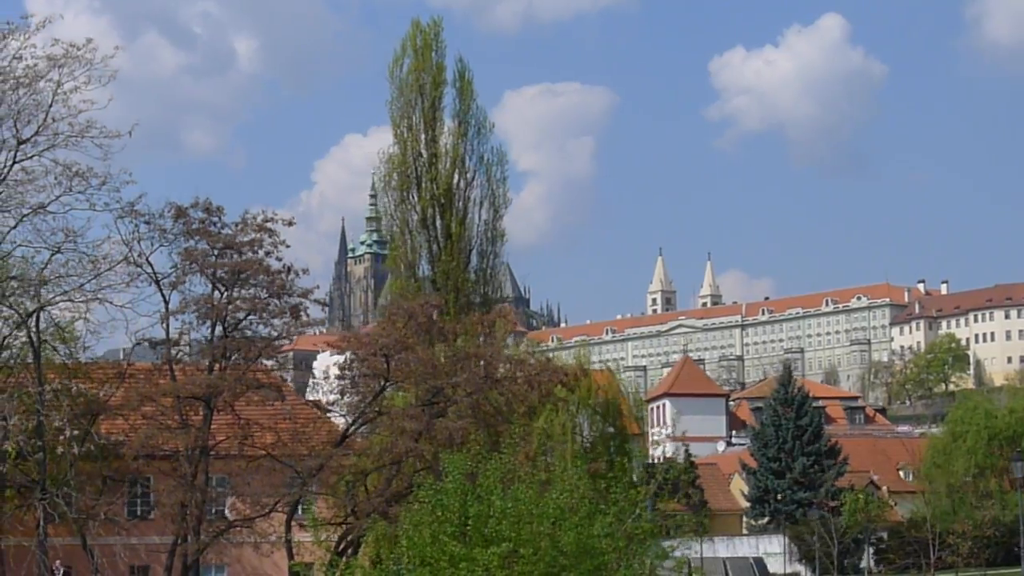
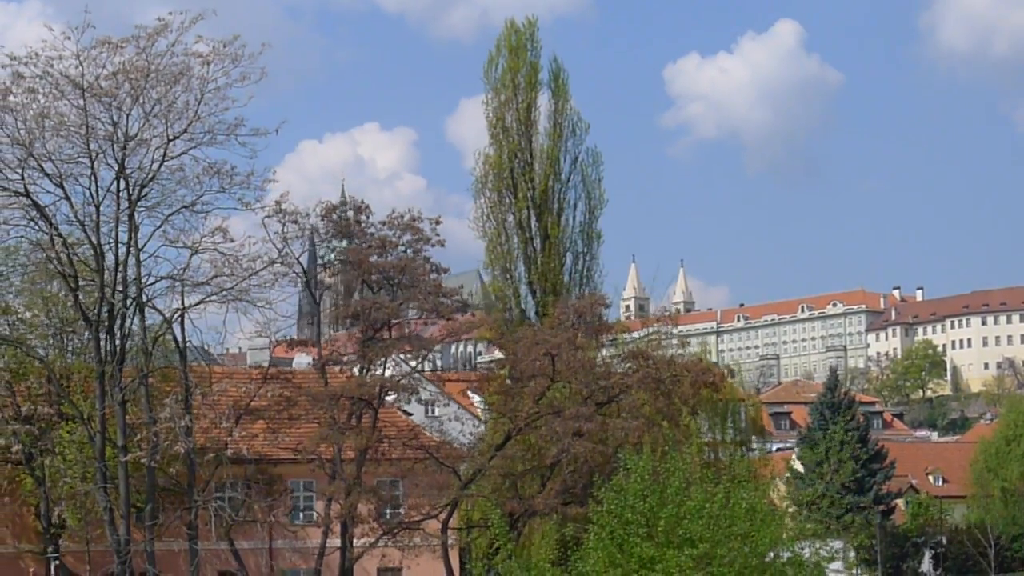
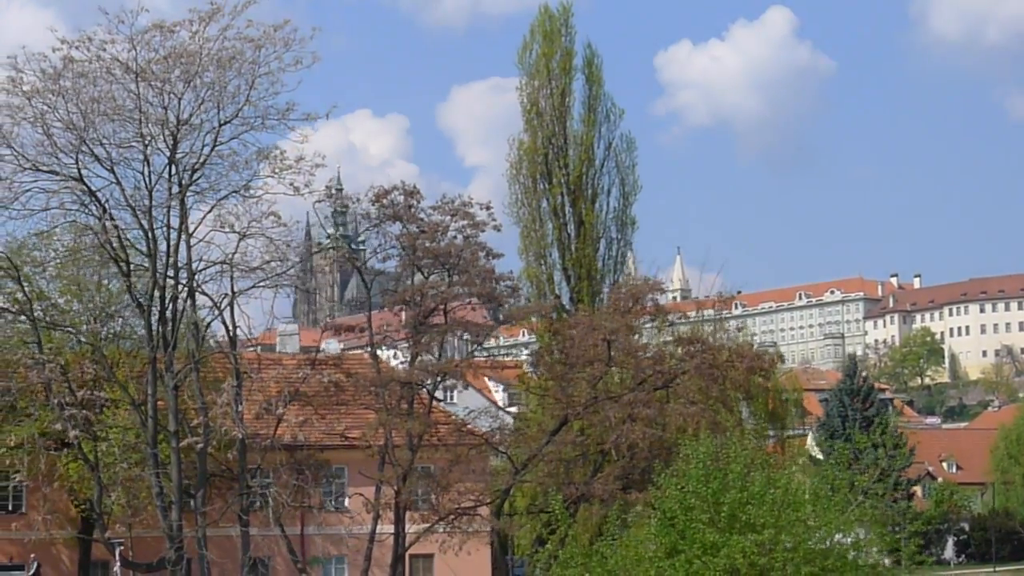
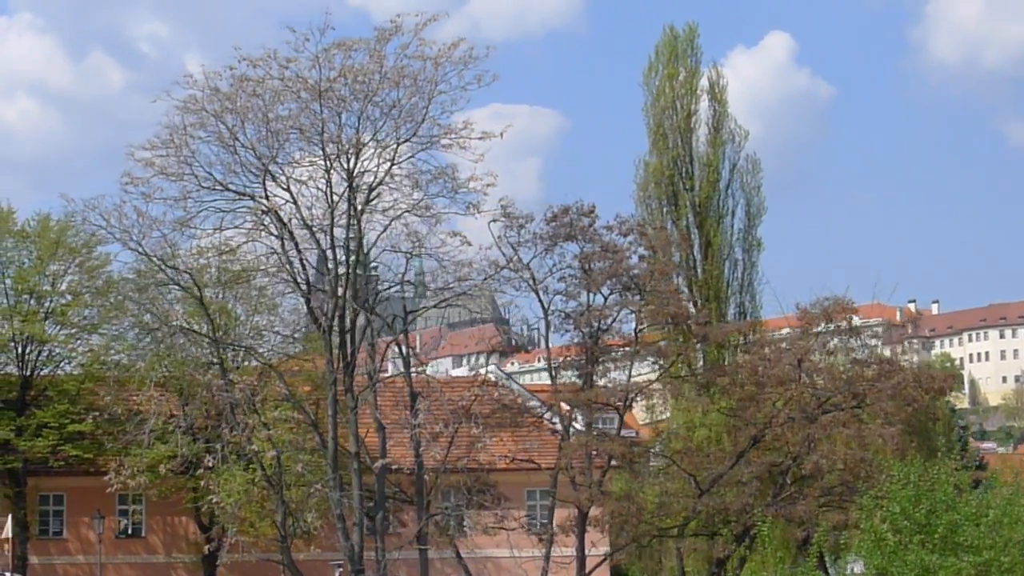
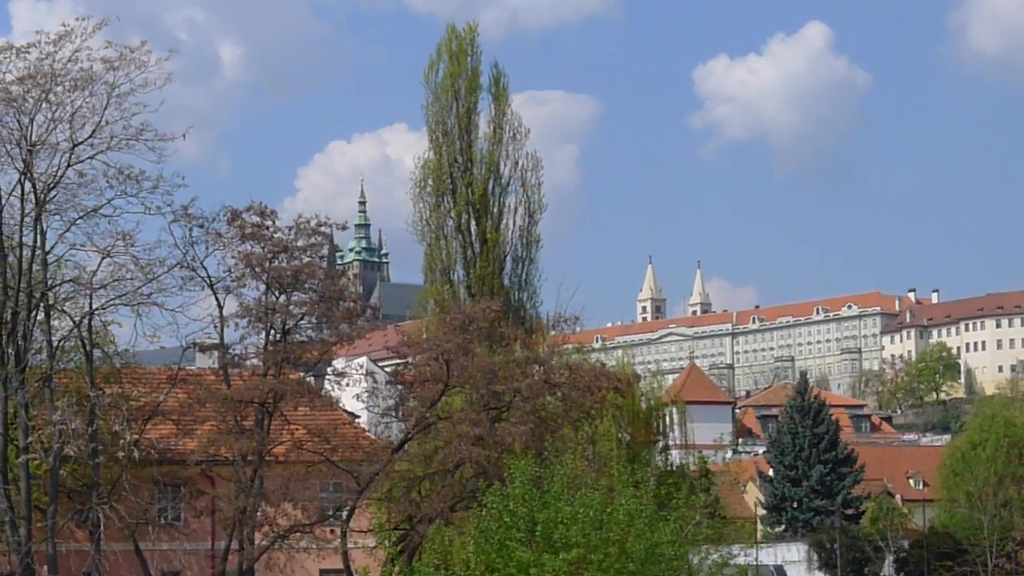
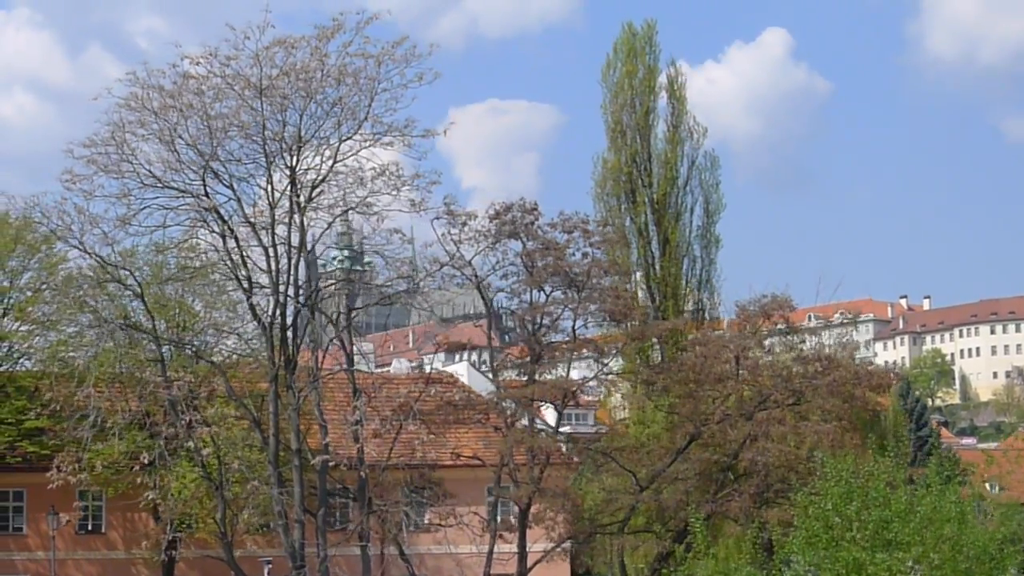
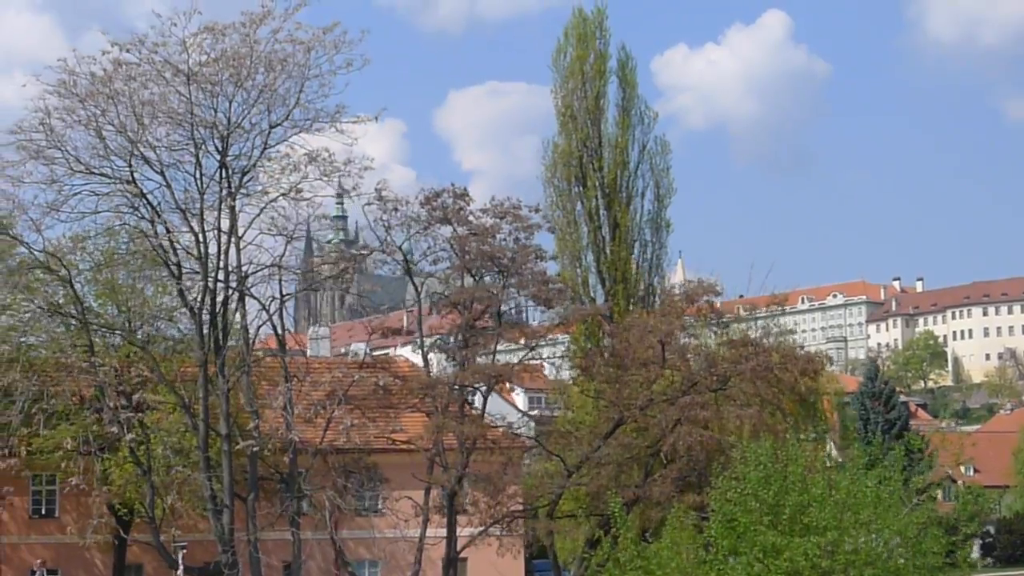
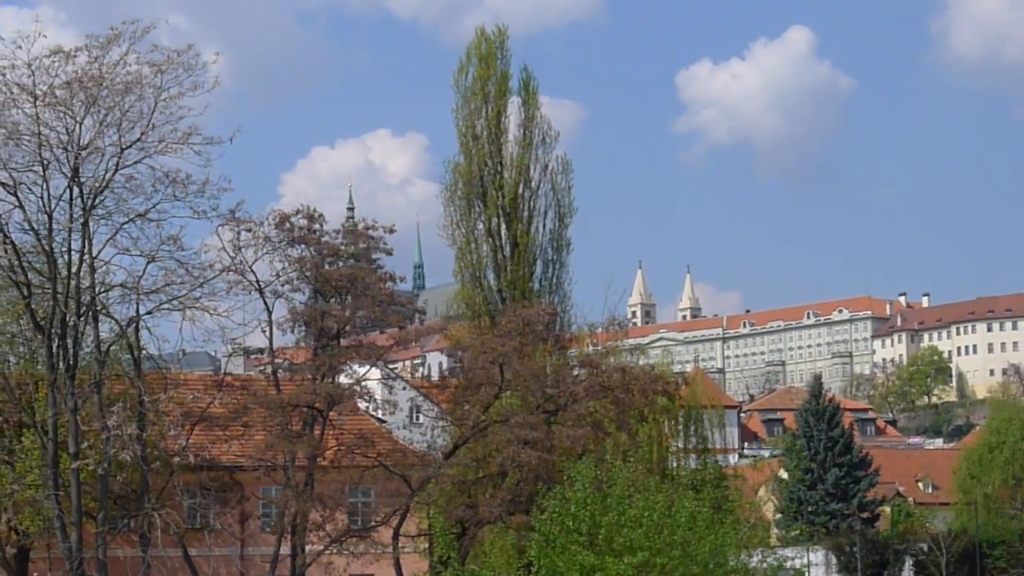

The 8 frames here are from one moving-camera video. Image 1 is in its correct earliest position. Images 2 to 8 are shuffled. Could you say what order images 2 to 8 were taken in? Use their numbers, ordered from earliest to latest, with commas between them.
5, 8, 2, 3, 7, 6, 4
